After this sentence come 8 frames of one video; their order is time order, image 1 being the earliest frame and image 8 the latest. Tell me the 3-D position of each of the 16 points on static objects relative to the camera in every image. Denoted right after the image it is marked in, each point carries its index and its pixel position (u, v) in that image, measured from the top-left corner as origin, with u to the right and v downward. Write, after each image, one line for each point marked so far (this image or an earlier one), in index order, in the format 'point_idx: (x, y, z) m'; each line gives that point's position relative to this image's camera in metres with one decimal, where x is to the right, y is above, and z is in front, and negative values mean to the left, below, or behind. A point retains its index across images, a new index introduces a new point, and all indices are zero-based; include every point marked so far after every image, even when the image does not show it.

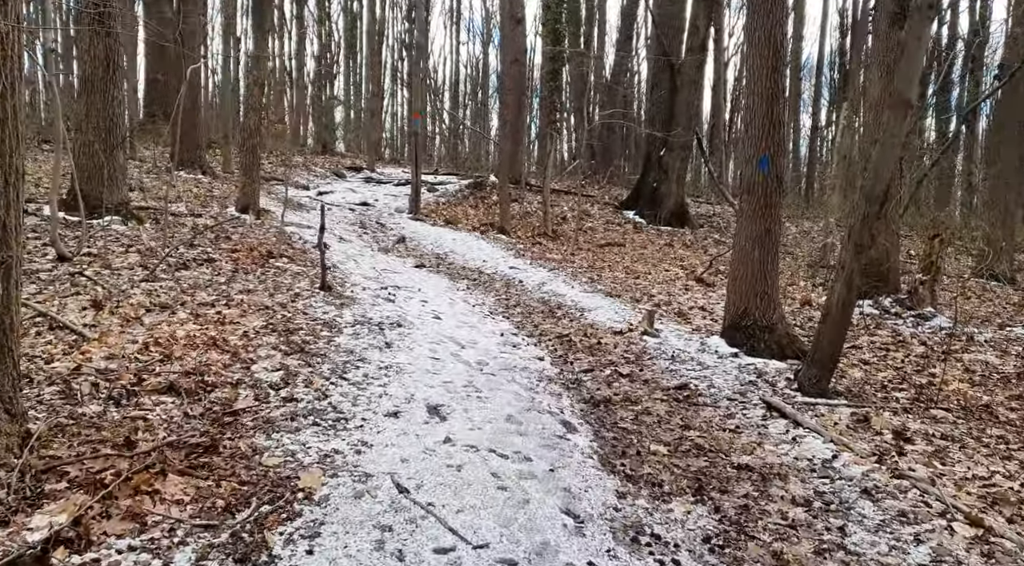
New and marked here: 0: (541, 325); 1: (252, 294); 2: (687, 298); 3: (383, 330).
0: (+0.3, -0.5, +8.8) m
1: (-2.6, -0.1, +7.7) m
2: (+2.3, -0.2, +10.3) m
3: (-1.2, -0.5, +7.2) m
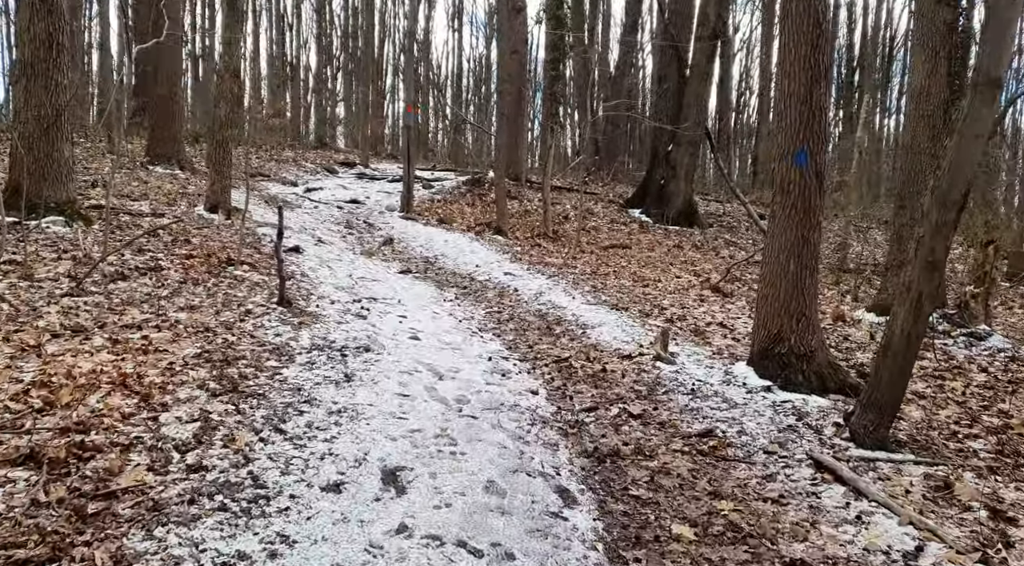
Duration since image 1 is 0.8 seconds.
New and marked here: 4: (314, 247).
0: (+0.2, -0.6, +7.6) m
1: (-2.7, -0.2, +6.6) m
2: (+2.2, -0.4, +9.1) m
3: (-1.3, -0.6, +6.1) m
4: (-2.9, +0.5, +11.4) m
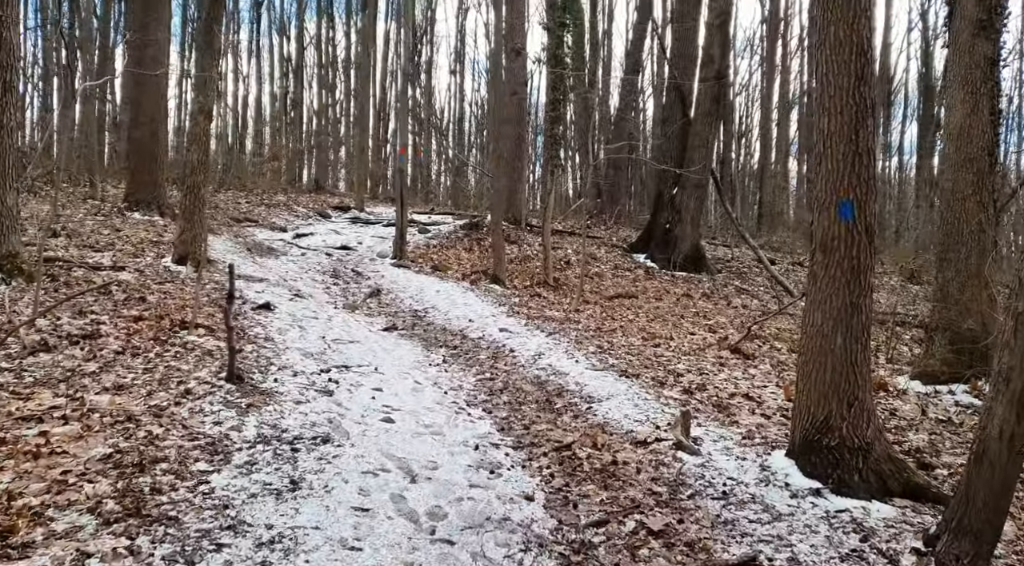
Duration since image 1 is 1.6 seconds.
0: (+0.2, -1.2, +6.4) m
1: (-2.8, -0.8, +5.5) m
2: (+2.2, -1.0, +8.0) m
3: (-1.4, -1.1, +4.9) m
4: (-3.0, -0.3, +10.3) m
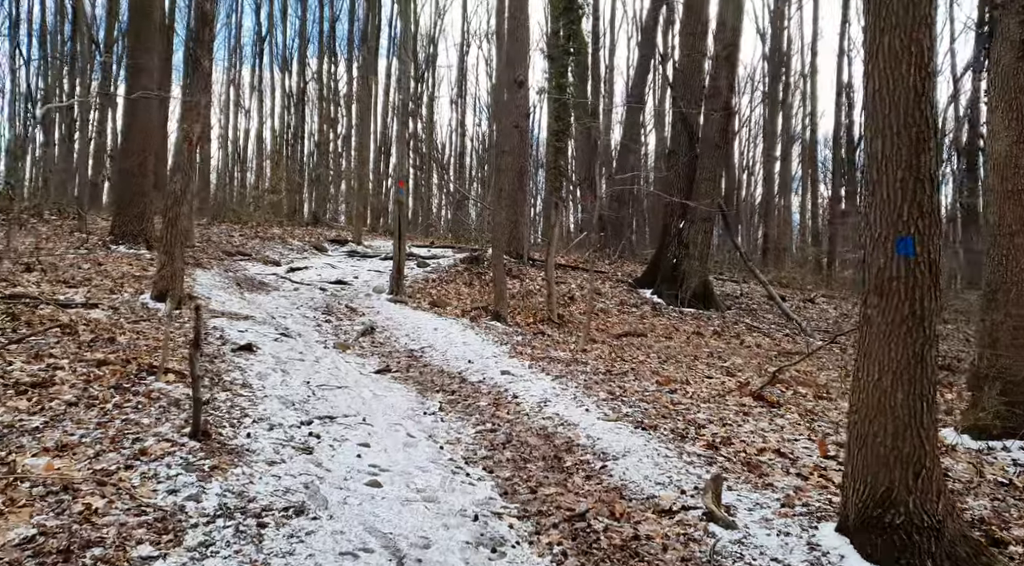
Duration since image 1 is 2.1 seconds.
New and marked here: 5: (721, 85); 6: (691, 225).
0: (+0.2, -1.5, +5.7) m
1: (-2.7, -1.0, +4.7) m
2: (+2.2, -1.4, +7.2) m
3: (-1.3, -1.3, +4.2) m
4: (-2.9, -0.7, +9.6) m
5: (+5.2, +4.9, +19.3) m
6: (+4.5, +1.5, +19.7) m
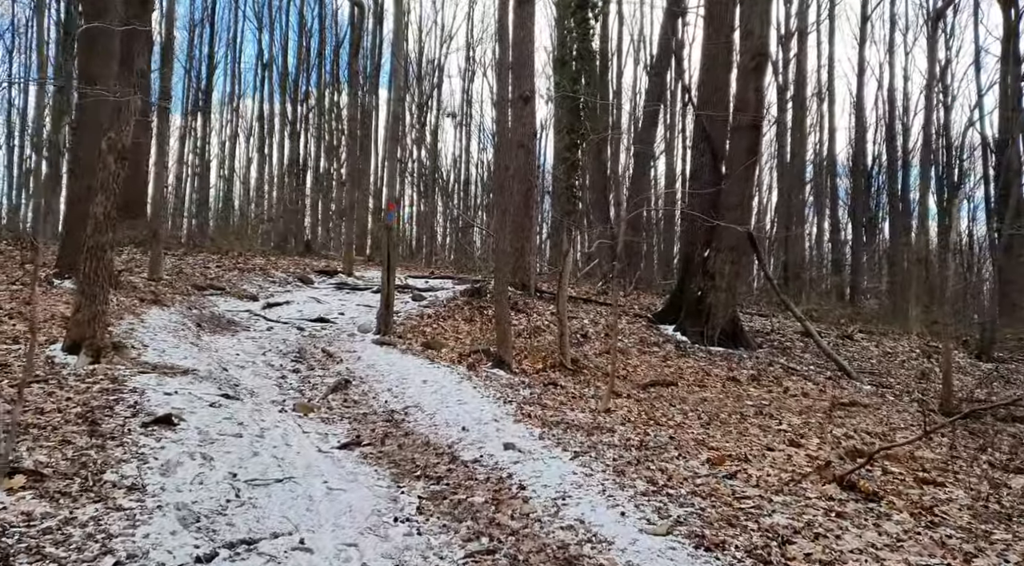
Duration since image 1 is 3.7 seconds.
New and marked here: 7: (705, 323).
0: (+0.2, -1.8, +3.5) m
1: (-2.7, -1.3, +2.6) m
2: (+2.2, -1.8, +5.0) m
3: (-1.3, -1.6, +2.0) m
4: (-2.9, -1.2, +7.4) m
5: (+5.3, +4.2, +17.3) m
6: (+4.6, +0.7, +17.6) m
7: (+4.3, -0.9, +17.4) m
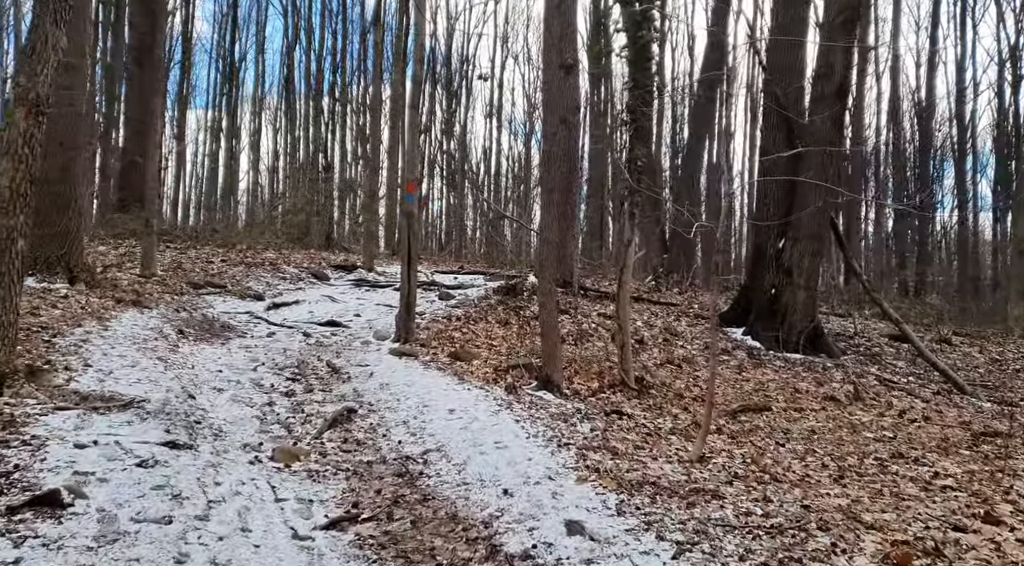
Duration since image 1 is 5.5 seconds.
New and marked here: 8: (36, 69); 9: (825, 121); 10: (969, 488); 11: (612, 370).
0: (+0.5, -1.9, +1.1) m
1: (-2.5, -1.4, +0.2) m
2: (+2.6, -1.8, +2.5) m
3: (-1.1, -1.7, -0.4) m
4: (-2.5, -1.2, +5.1) m
5: (+6.1, +4.2, +14.6) m
6: (+5.5, +0.7, +15.0) m
7: (+5.1, -0.8, +14.8) m
8: (-3.8, +1.7, +6.0) m
9: (+5.9, +3.1, +14.7) m
10: (+3.7, -1.7, +6.3) m
11: (+1.3, -1.2, +10.4) m
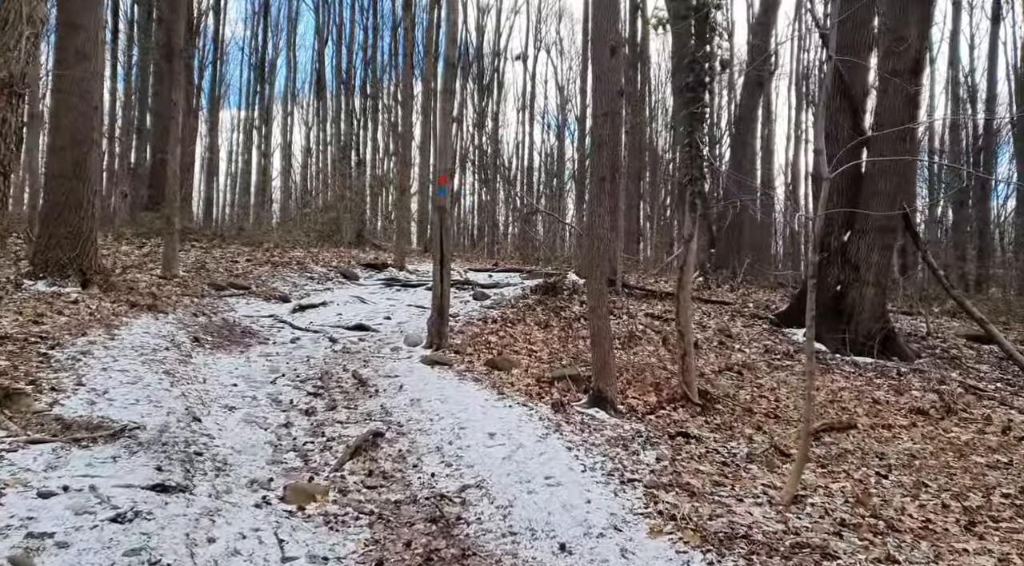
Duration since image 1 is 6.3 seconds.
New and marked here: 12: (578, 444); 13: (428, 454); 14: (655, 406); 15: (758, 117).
0: (+0.7, -1.9, 0.0) m
1: (-2.3, -1.5, -0.7) m
2: (+2.8, -1.8, +1.3) m
3: (-1.0, -1.8, -1.4) m
4: (-2.1, -1.3, +4.1) m
5: (+6.8, +4.3, +13.2) m
6: (+6.2, +0.8, +13.7) m
7: (+5.9, -0.8, +13.6) m
8: (-3.4, +1.6, +5.1) m
9: (+6.6, +3.2, +13.3) m
10: (+4.1, -1.7, +5.1) m
11: (+1.9, -1.2, +9.3) m
12: (+0.6, -1.3, +6.4) m
13: (-0.7, -1.4, +6.3) m
14: (+1.5, -1.3, +8.4) m
15: (+6.0, +4.1, +18.7) m
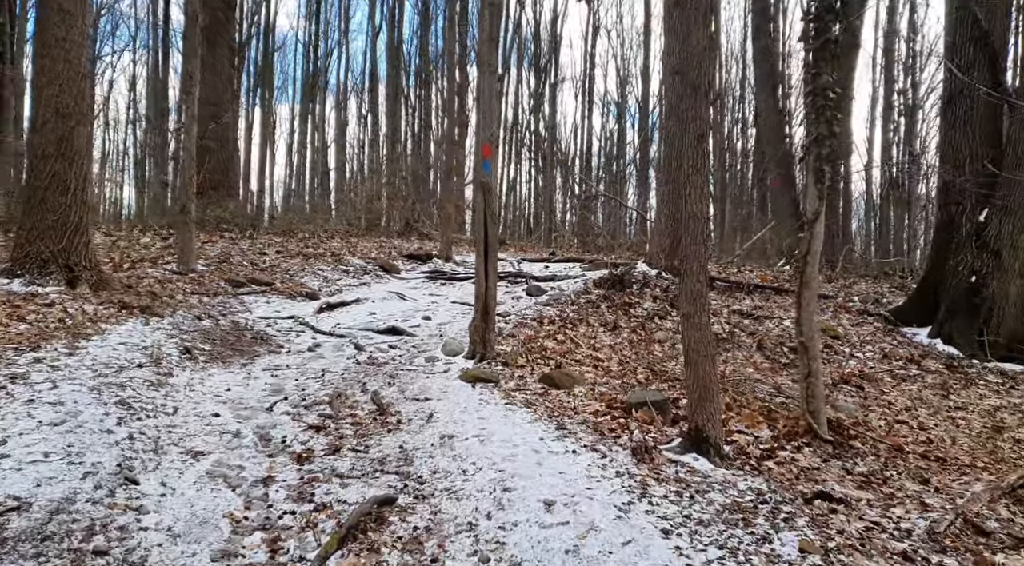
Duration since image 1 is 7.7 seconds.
0: (+0.6, -2.0, -2.1) m
1: (-2.5, -1.6, -2.6) m
2: (+2.8, -1.9, -1.0) m
3: (-1.2, -1.9, -3.4) m
4: (-1.9, -1.3, +2.2) m
5: (+7.6, +4.5, +10.5) m
6: (+7.0, +1.0, +11.0) m
7: (+6.7, -0.6, +11.0) m
8: (-3.2, +1.6, +3.2) m
9: (+7.4, +3.3, +10.6) m
10: (+4.4, -1.7, +2.7) m
11: (+2.4, -1.1, +7.0) m
12: (+1.0, -1.3, +4.3) m
13: (-0.3, -1.4, +4.2) m
14: (+2.1, -1.3, +6.1) m
15: (+7.2, +4.3, +16.0) m
